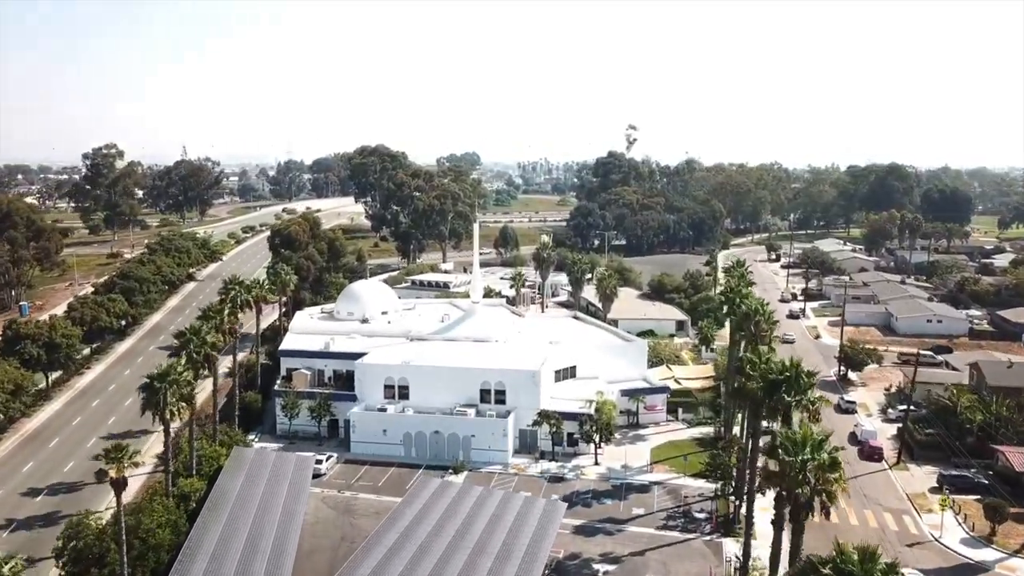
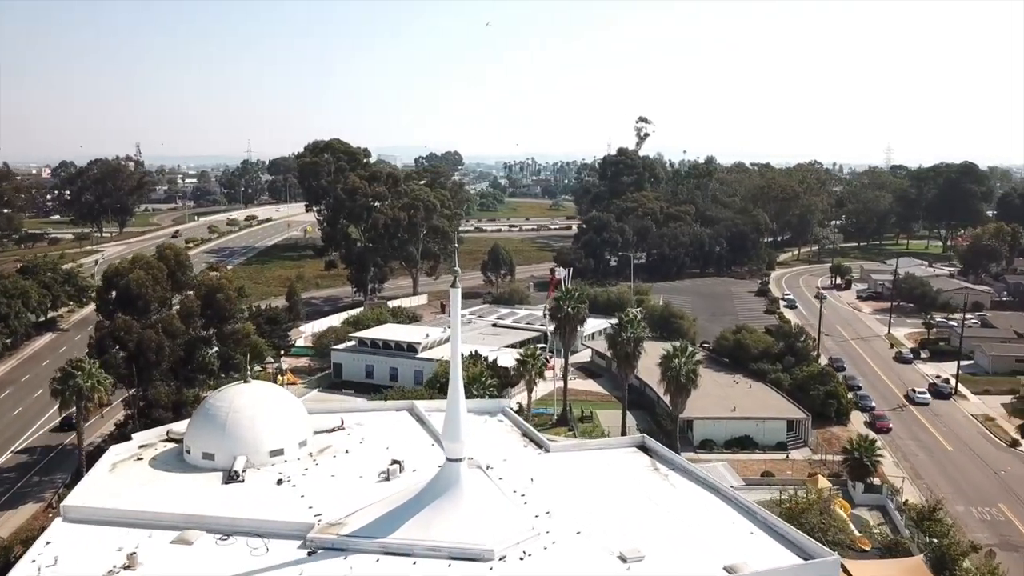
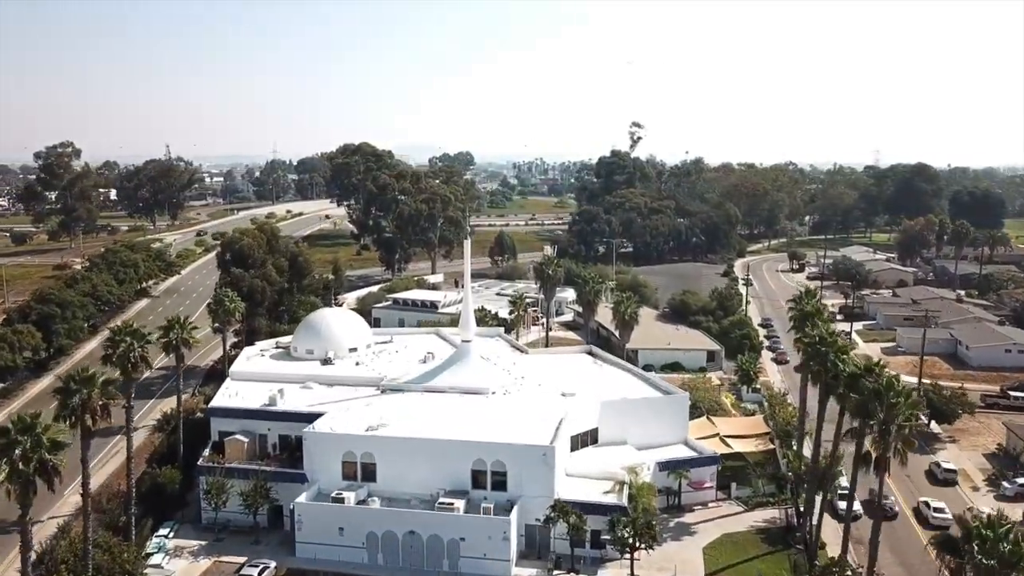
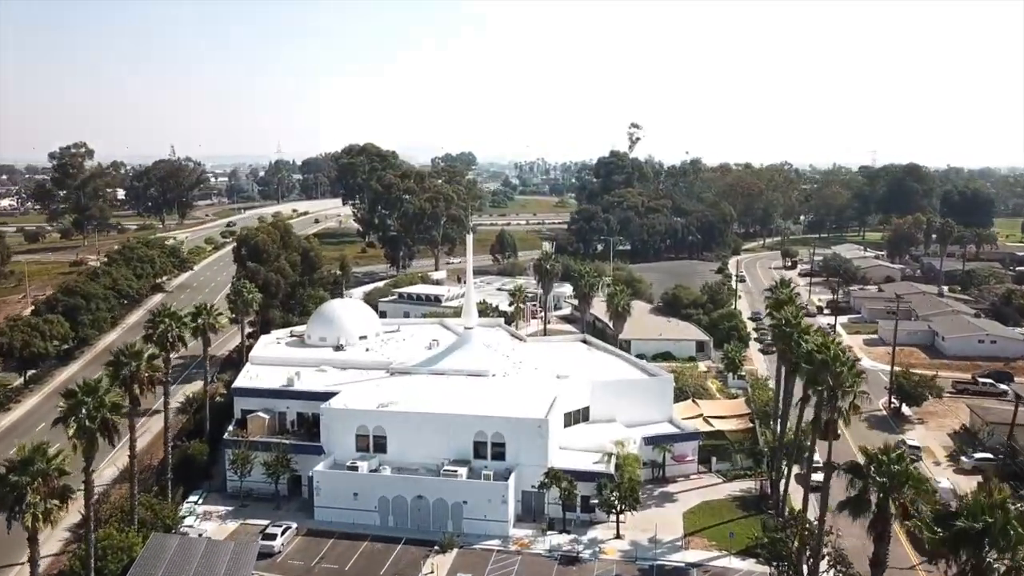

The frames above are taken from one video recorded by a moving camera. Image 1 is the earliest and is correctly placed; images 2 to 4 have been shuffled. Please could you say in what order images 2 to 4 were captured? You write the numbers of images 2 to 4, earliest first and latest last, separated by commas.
4, 3, 2
